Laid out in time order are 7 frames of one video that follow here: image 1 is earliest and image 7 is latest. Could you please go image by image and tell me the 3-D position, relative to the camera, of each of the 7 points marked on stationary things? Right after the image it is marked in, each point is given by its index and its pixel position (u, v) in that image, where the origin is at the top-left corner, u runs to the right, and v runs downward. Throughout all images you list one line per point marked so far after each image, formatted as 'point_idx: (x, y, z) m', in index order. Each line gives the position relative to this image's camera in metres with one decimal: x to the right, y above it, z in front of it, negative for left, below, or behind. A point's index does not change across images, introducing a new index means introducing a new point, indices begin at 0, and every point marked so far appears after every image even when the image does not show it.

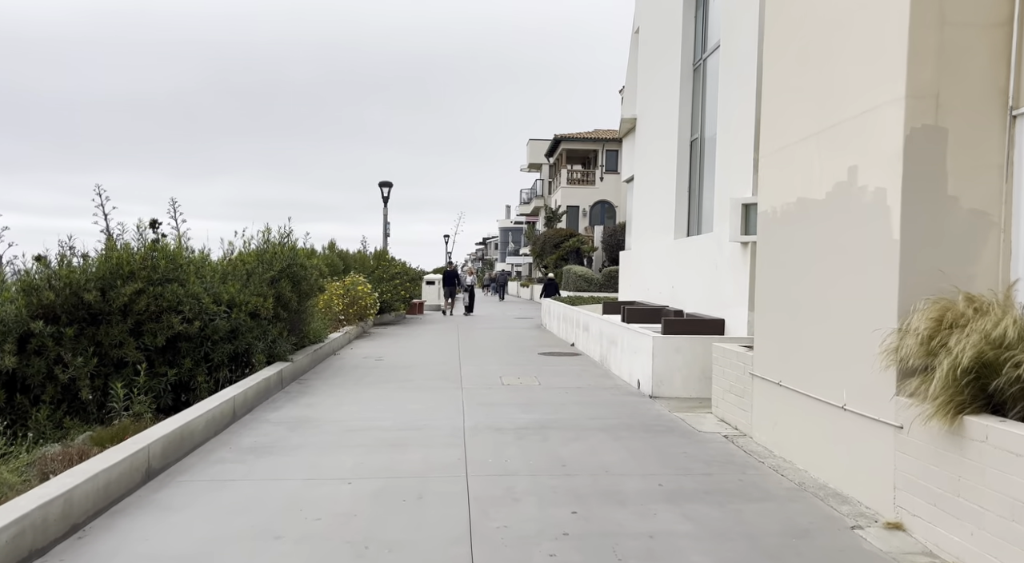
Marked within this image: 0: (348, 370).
0: (-2.5, -1.4, +11.1) m
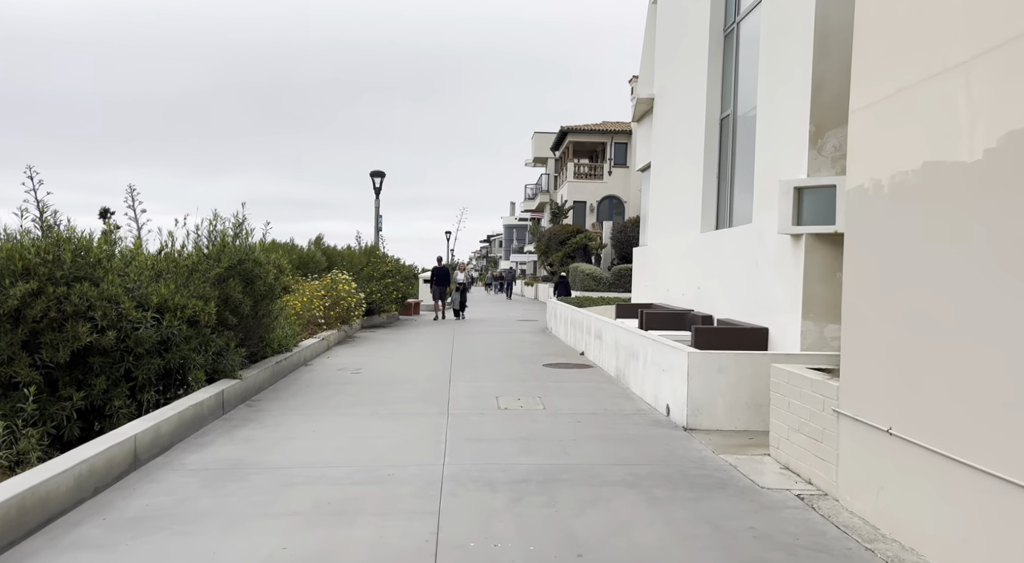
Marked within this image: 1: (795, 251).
0: (-2.5, -1.4, +9.3) m
1: (+3.2, +0.3, +8.3) m
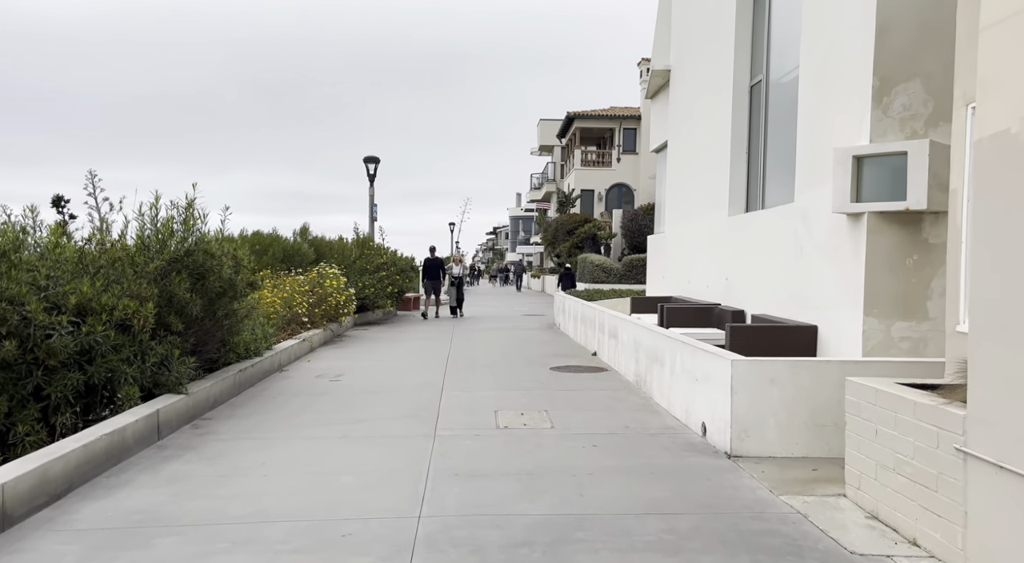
0: (-2.5, -1.3, +7.9) m
1: (+3.2, +0.4, +6.9) m
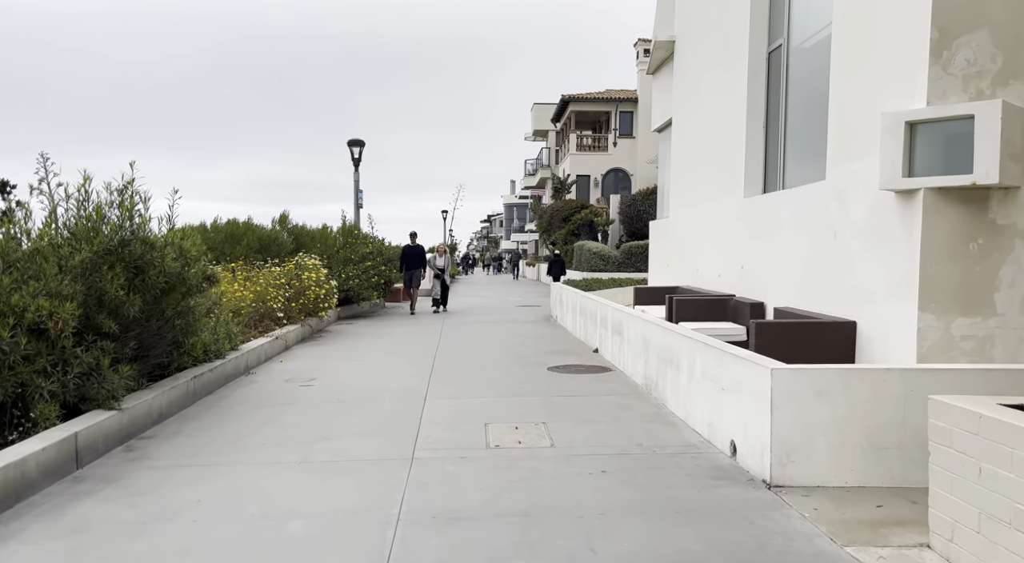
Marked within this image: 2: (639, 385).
0: (-2.6, -1.2, +6.9) m
1: (+3.1, +0.5, +5.9) m
2: (+1.4, -1.1, +7.9) m
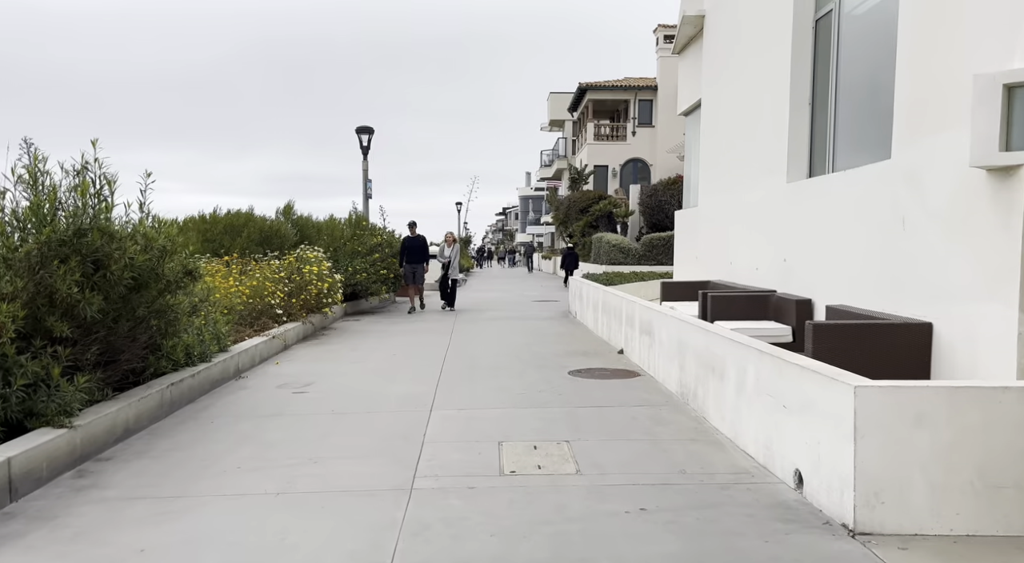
0: (-2.4, -1.2, +6.0) m
1: (+3.3, +0.6, +4.9) m
2: (+1.5, -1.1, +7.0) m
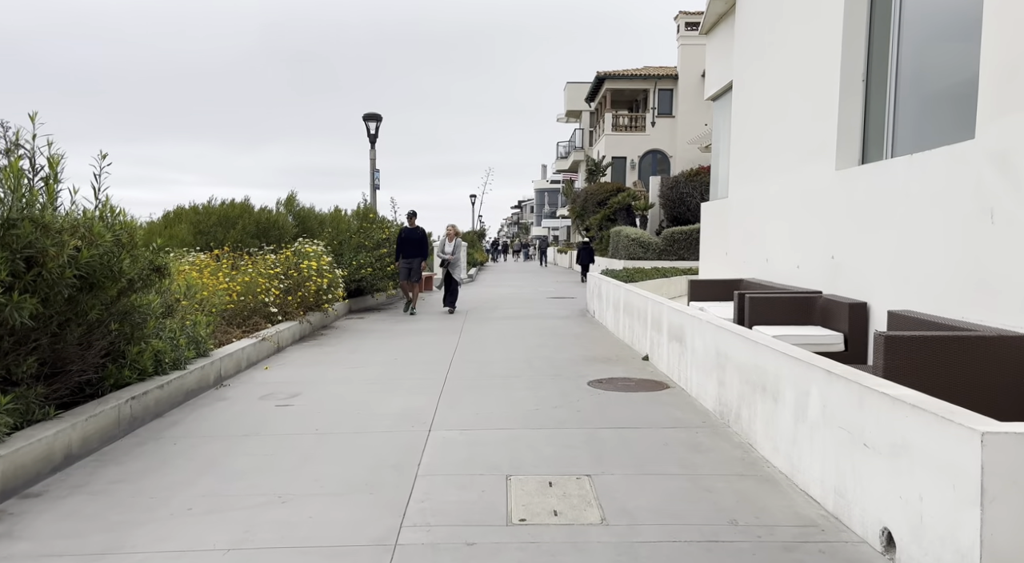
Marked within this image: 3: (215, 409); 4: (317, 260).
0: (-2.3, -1.2, +5.2) m
1: (+3.3, +0.5, +3.9) m
2: (+1.6, -1.1, +6.0) m
3: (-2.6, -1.1, +6.5) m
4: (-3.1, +0.3, +11.6) m
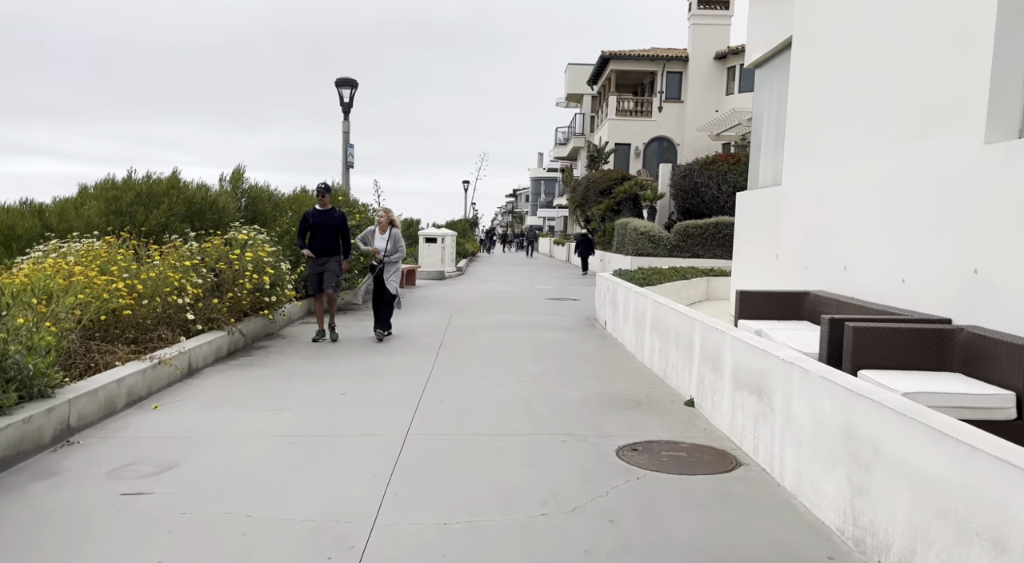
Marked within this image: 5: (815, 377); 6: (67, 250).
0: (-2.4, -1.3, +2.7) m
1: (+3.3, +0.3, +1.5) m
2: (+1.6, -1.2, +3.6) m
3: (-2.7, -1.2, +4.0) m
4: (-3.2, +0.4, +9.1) m
5: (+1.6, -0.5, +4.0) m
6: (-4.7, +0.3, +7.7) m
